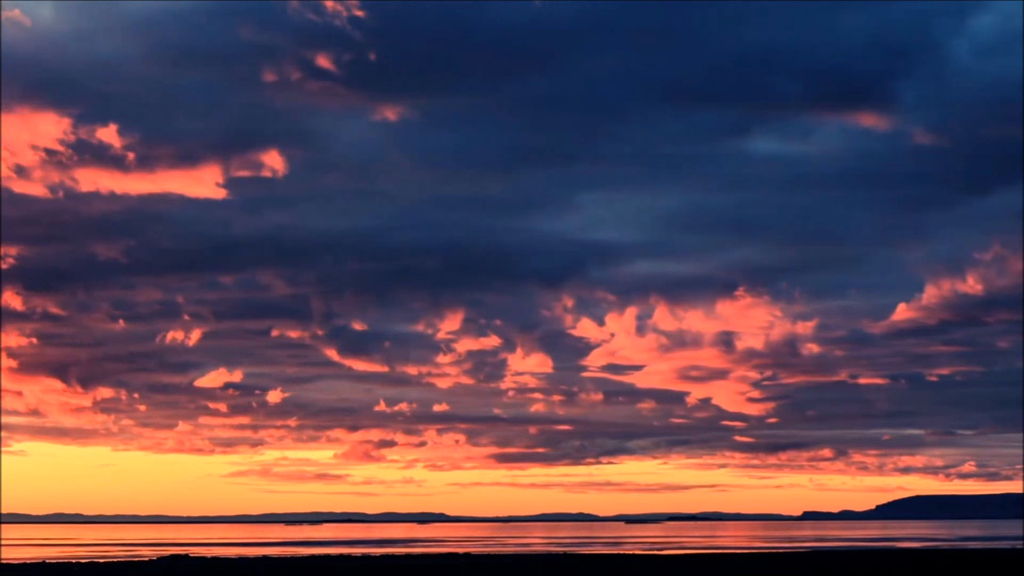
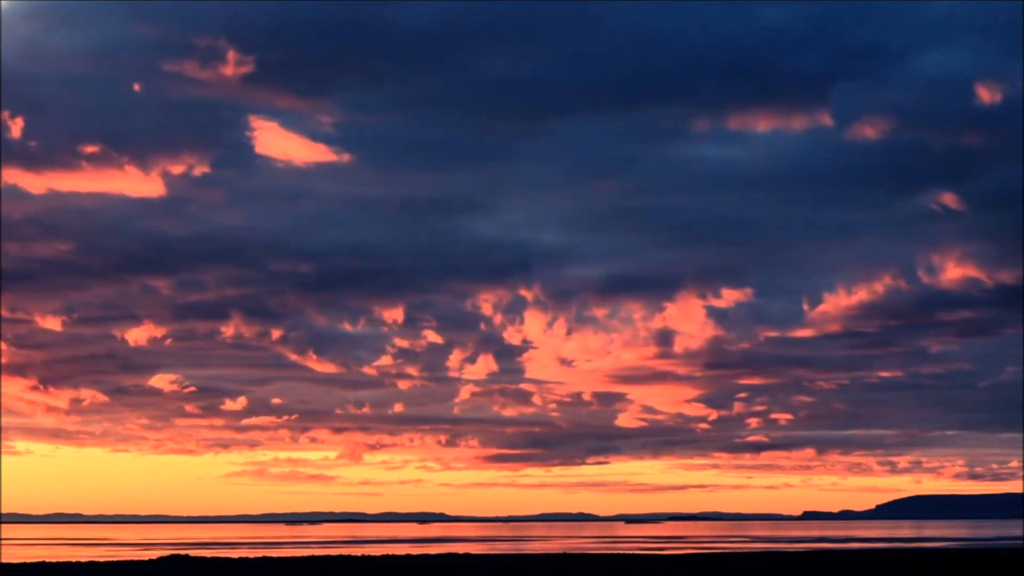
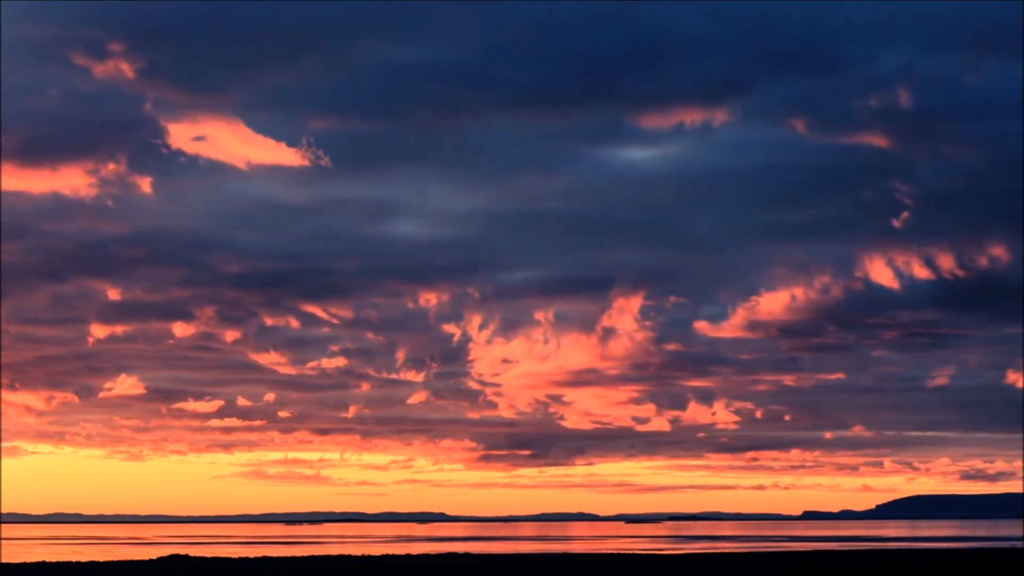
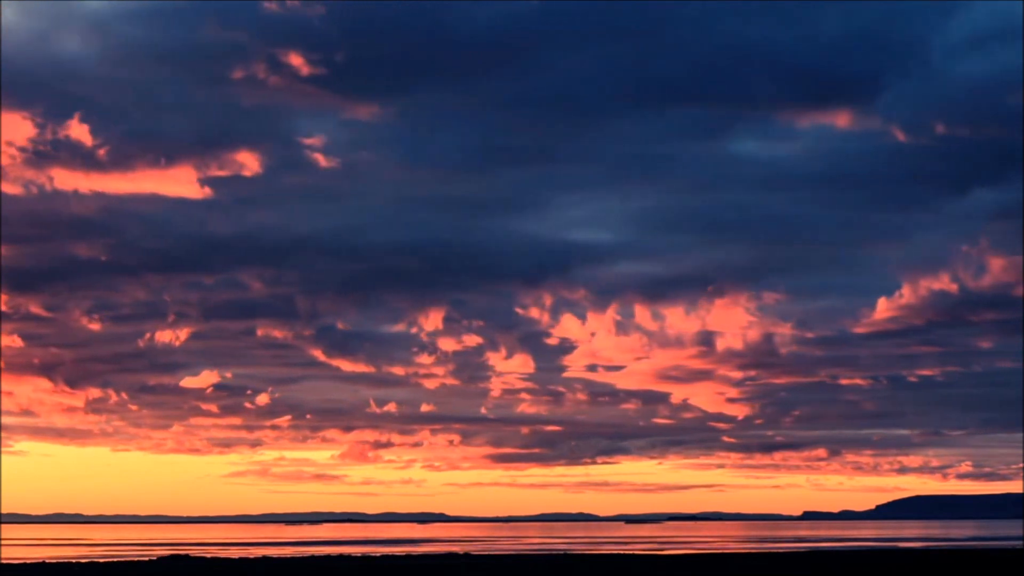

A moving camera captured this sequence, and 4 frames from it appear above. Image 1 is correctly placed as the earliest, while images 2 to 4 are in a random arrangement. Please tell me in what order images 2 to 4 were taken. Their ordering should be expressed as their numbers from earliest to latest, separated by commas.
4, 2, 3
